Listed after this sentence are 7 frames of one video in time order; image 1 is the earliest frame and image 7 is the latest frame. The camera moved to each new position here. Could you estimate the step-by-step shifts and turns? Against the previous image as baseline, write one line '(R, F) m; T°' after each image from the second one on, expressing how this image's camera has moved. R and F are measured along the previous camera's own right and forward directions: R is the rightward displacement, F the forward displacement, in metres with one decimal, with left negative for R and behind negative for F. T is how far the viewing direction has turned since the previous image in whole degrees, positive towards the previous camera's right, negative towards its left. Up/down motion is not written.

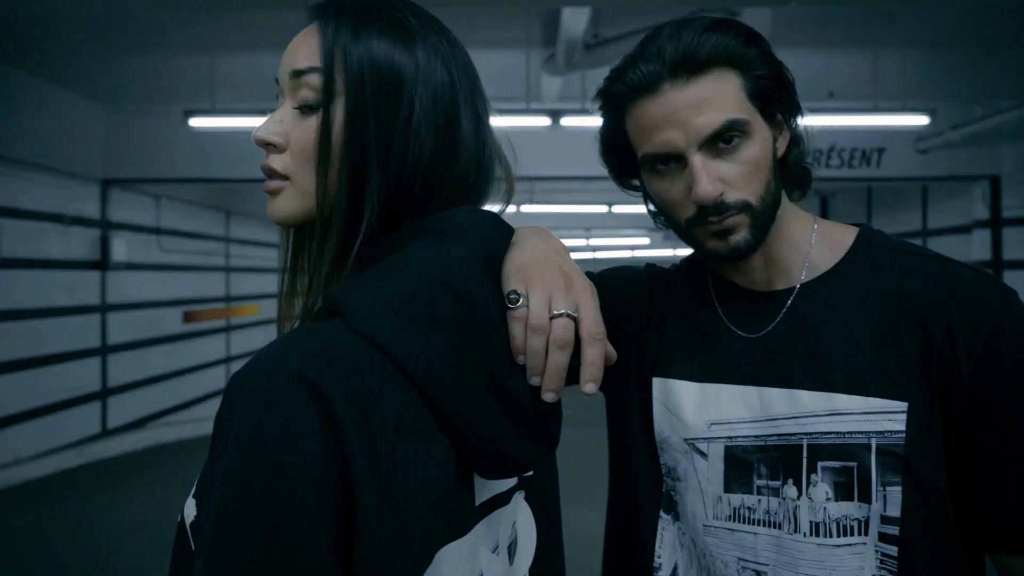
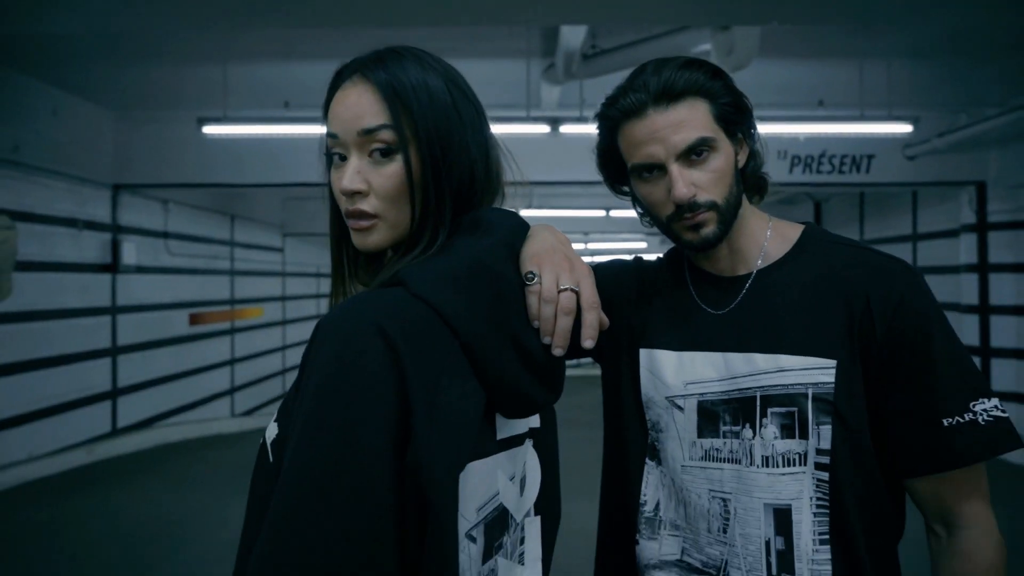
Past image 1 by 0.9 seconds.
(0.0, -0.2) m; 0°
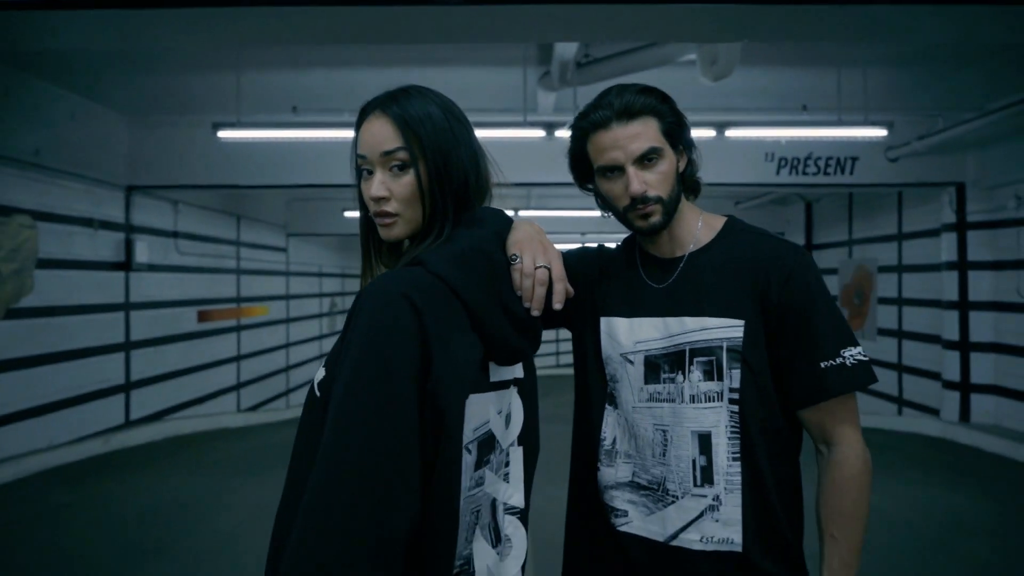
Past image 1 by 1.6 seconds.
(0.0, -0.3) m; 0°
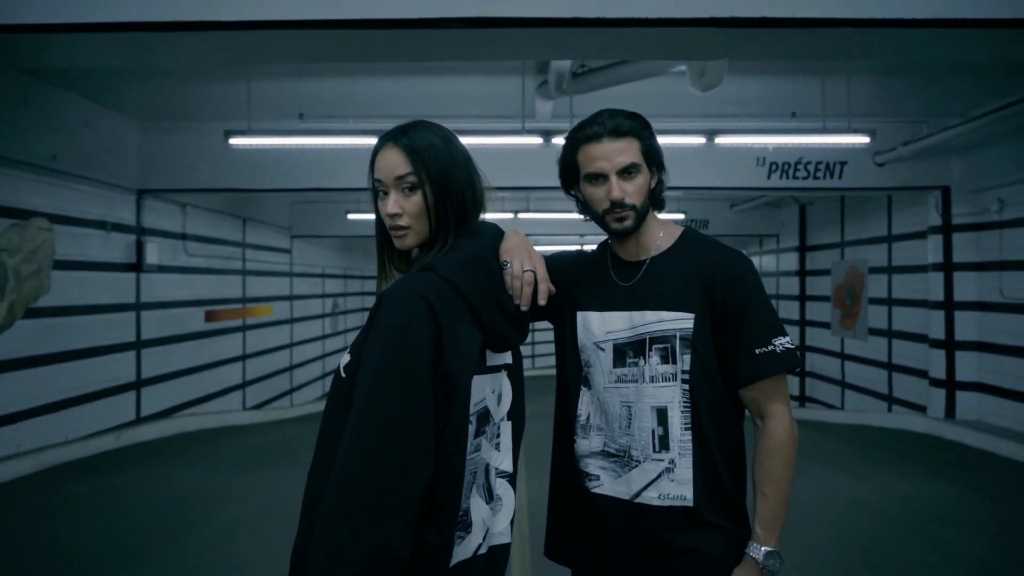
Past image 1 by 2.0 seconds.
(0.0, -0.2) m; 0°
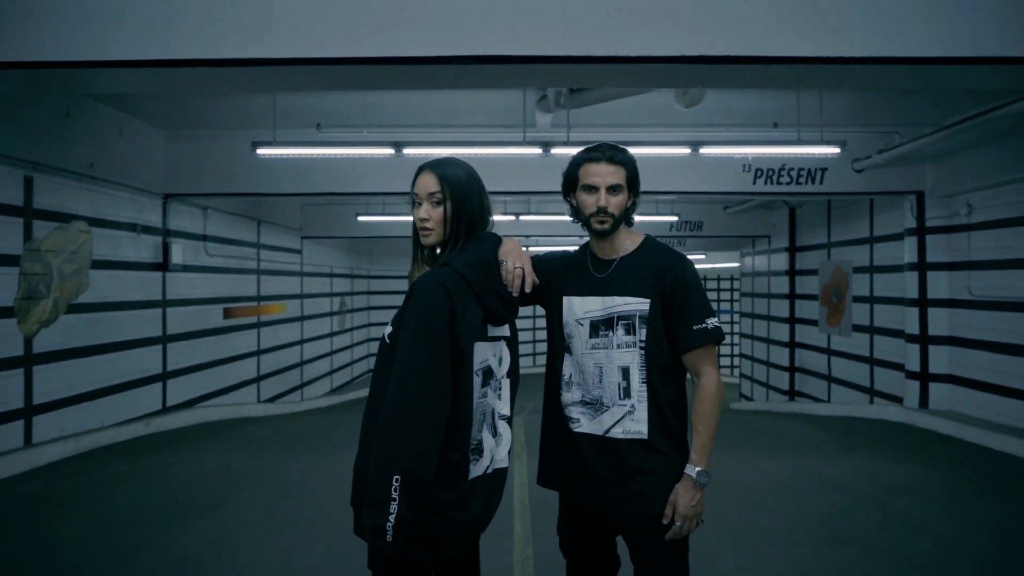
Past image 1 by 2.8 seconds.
(0.0, -0.5) m; 0°
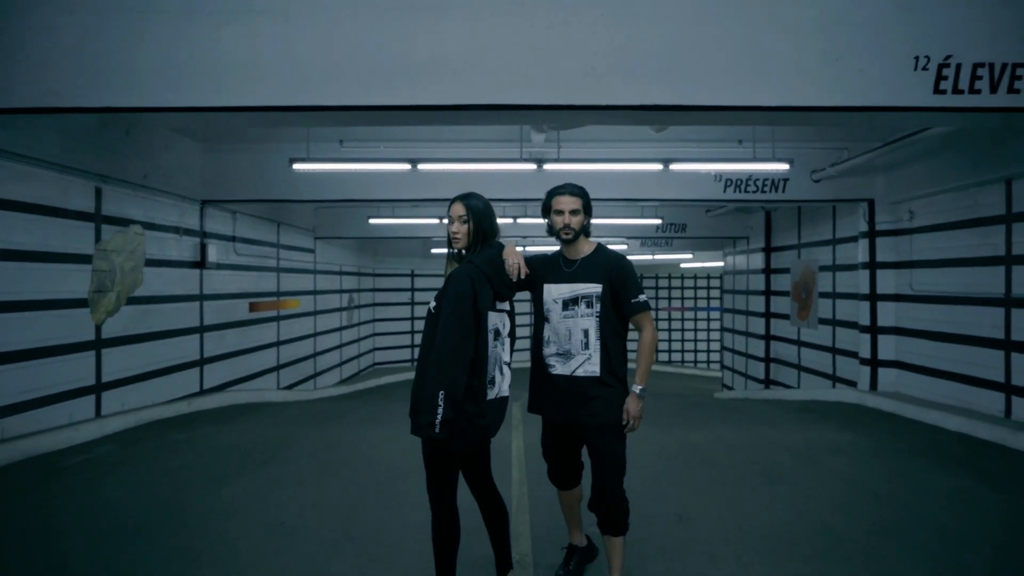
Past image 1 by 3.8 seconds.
(0.0, -0.9) m; 0°
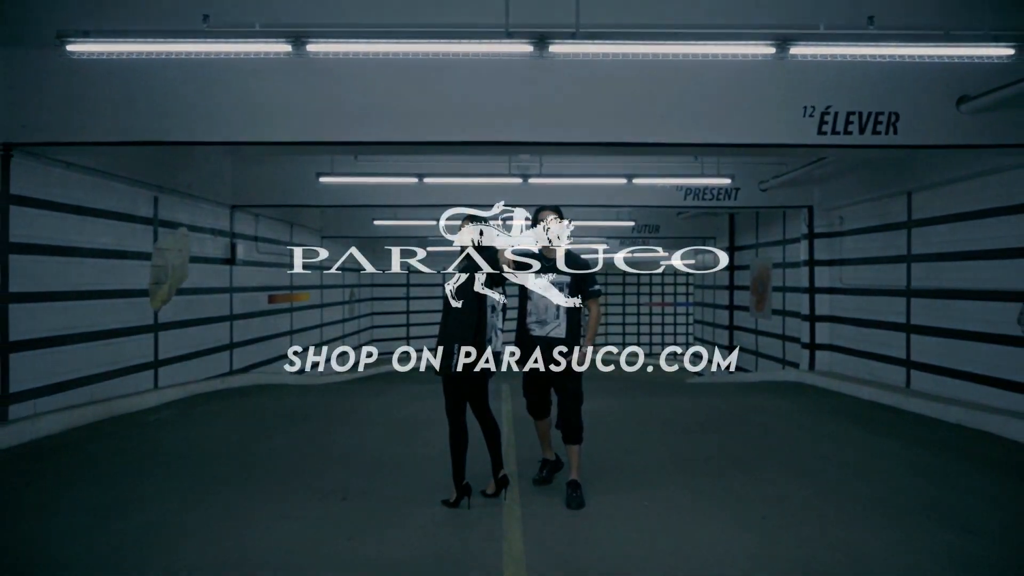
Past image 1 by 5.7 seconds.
(0.0, -1.3) m; +1°
